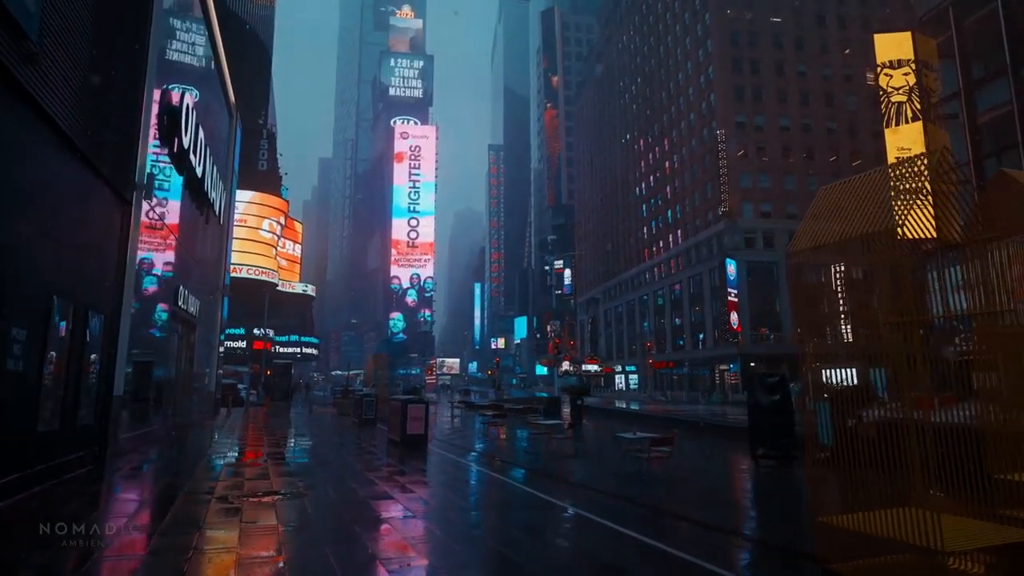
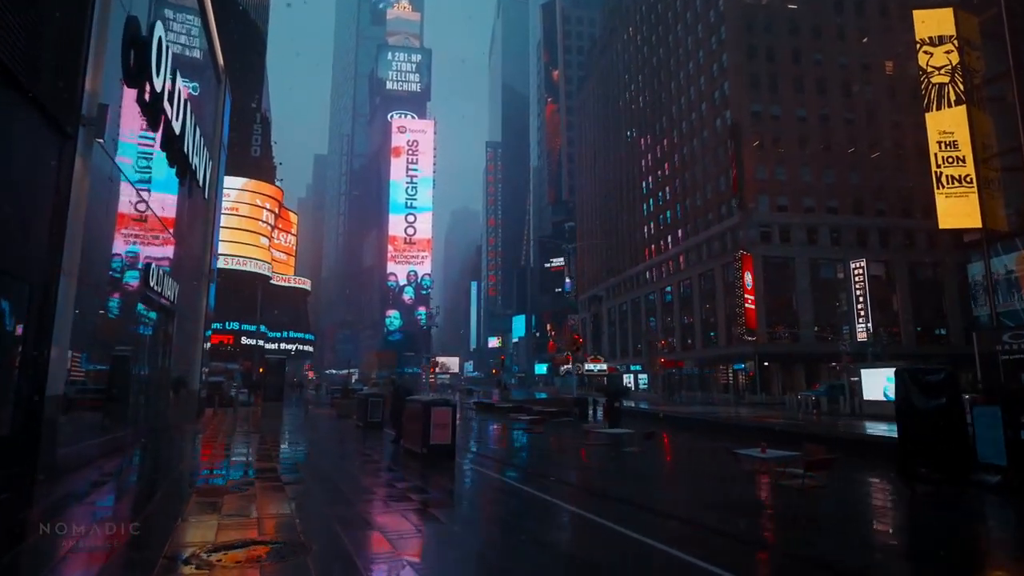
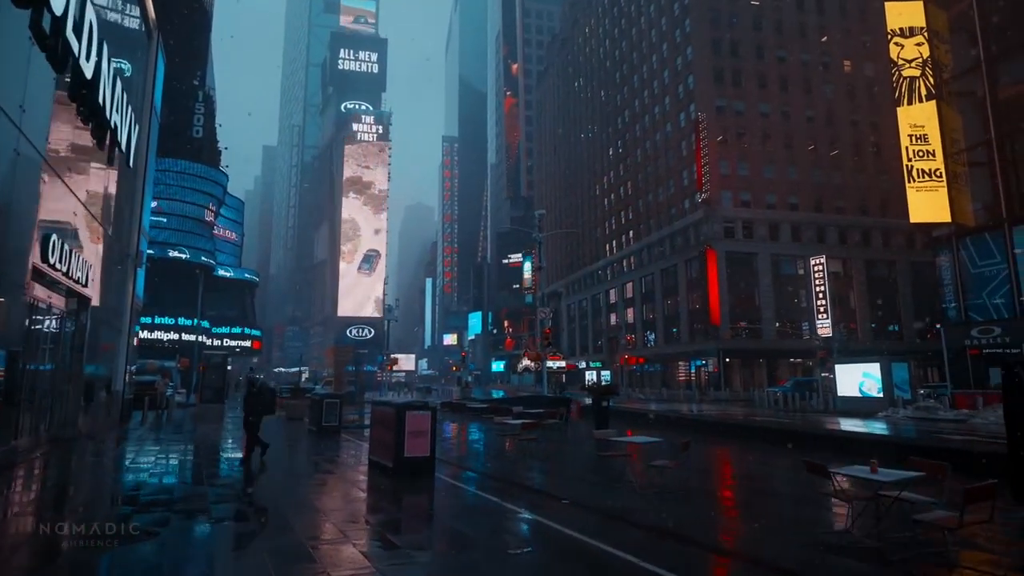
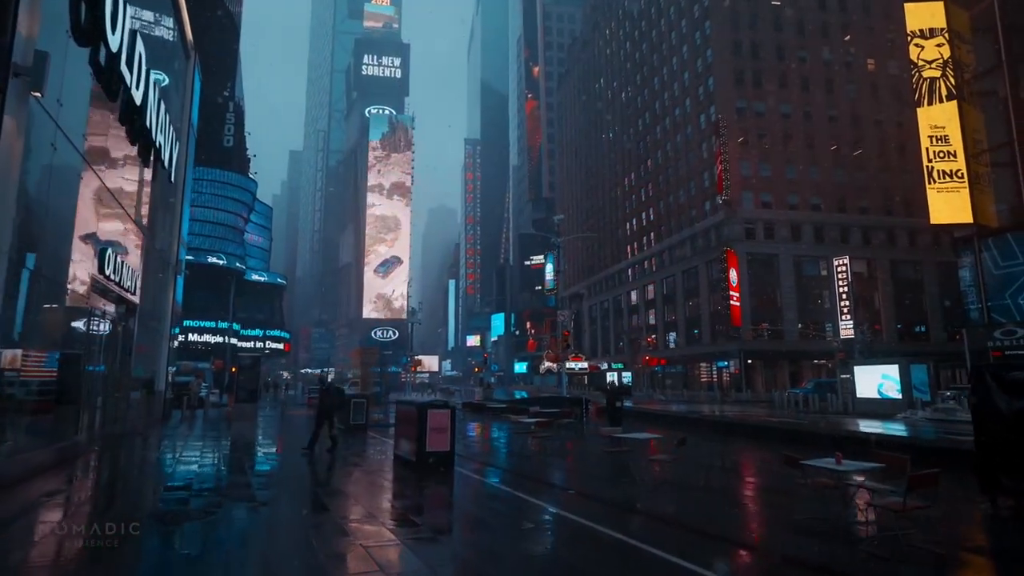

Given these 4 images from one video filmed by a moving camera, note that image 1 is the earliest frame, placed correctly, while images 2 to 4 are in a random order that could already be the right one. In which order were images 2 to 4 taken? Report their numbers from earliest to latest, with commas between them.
2, 4, 3
